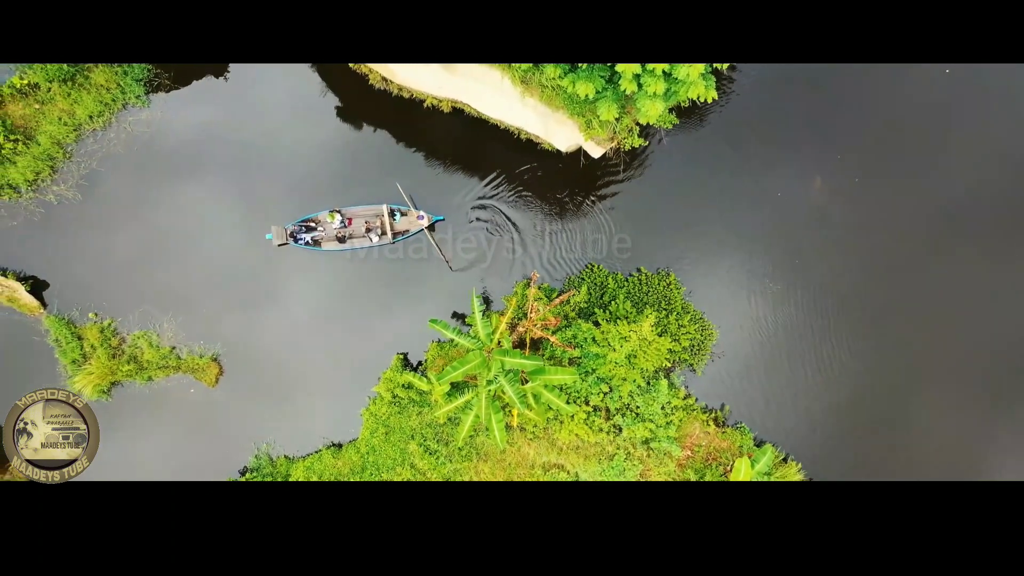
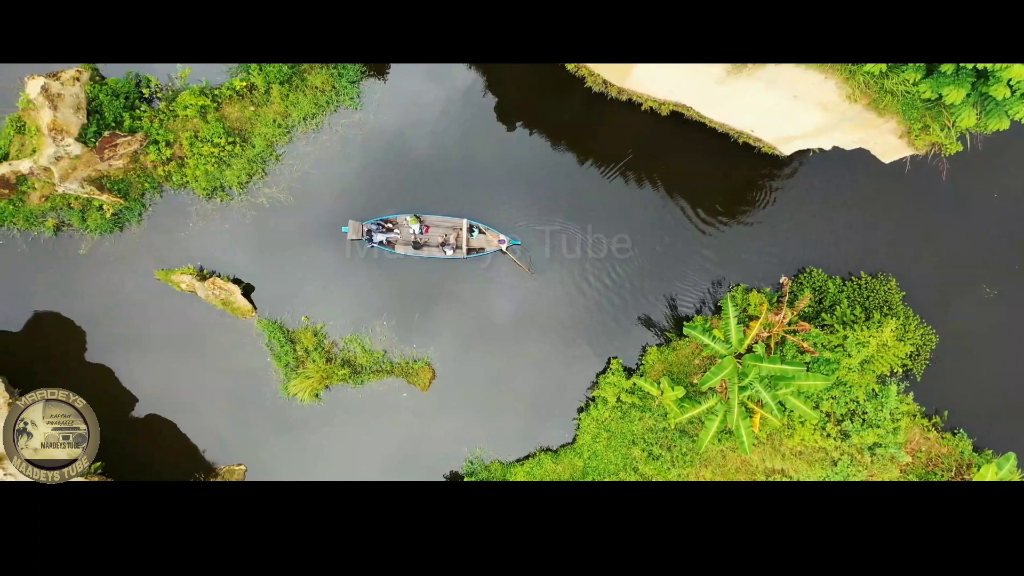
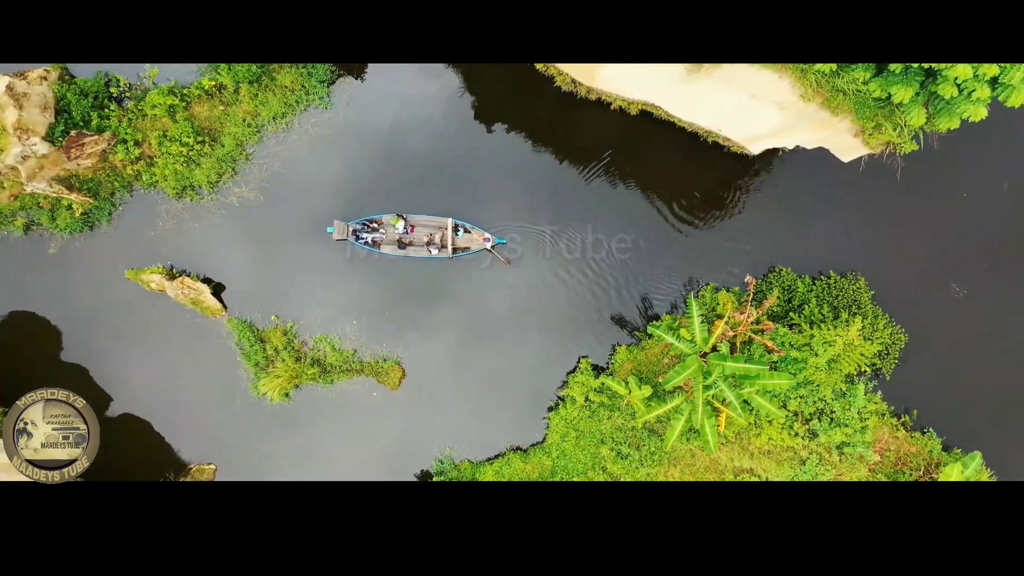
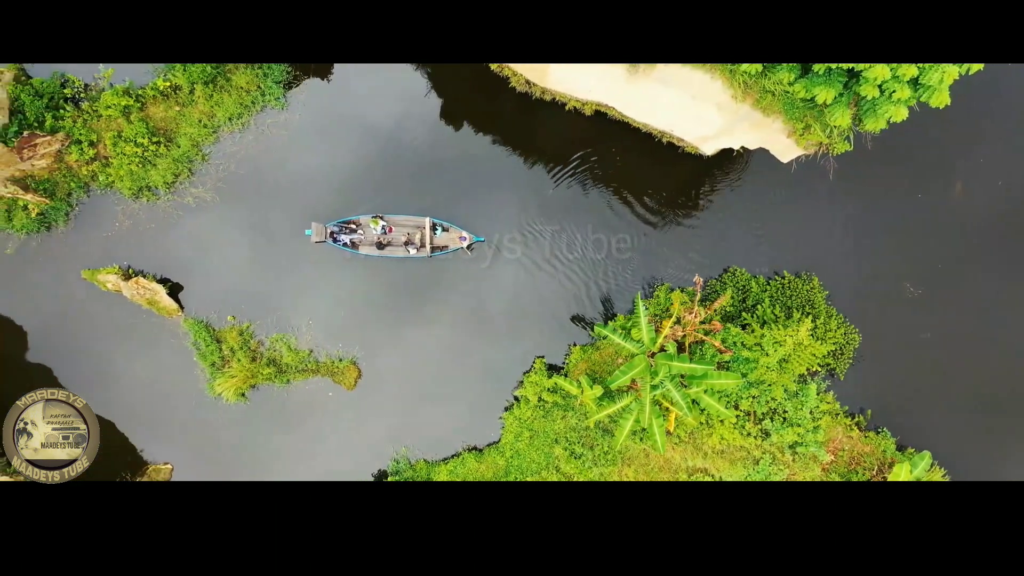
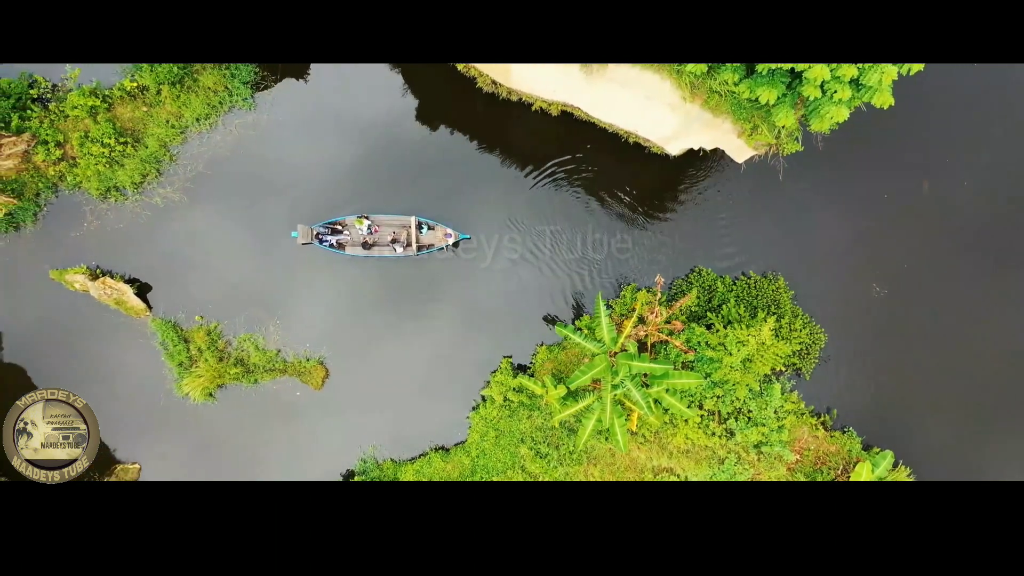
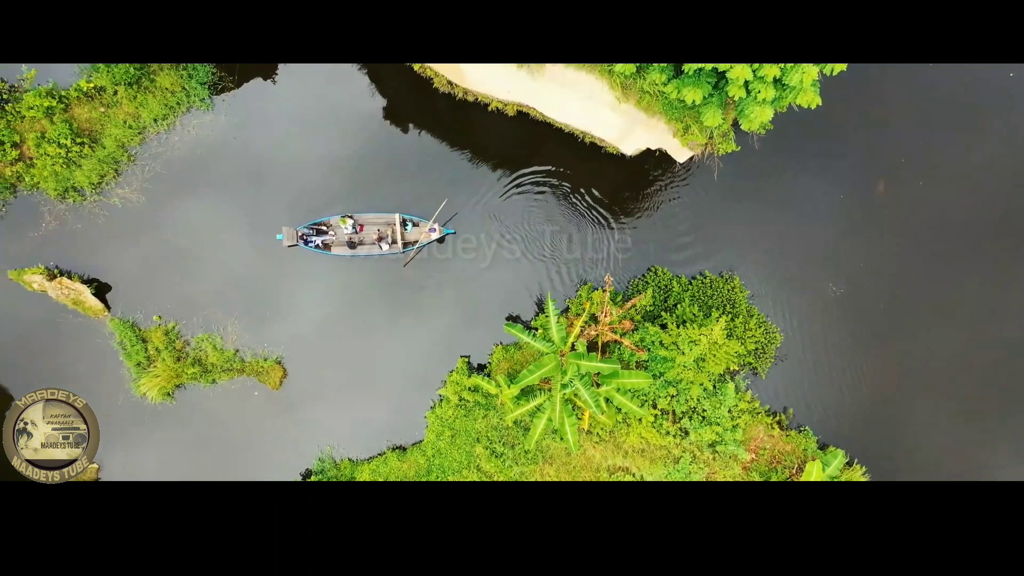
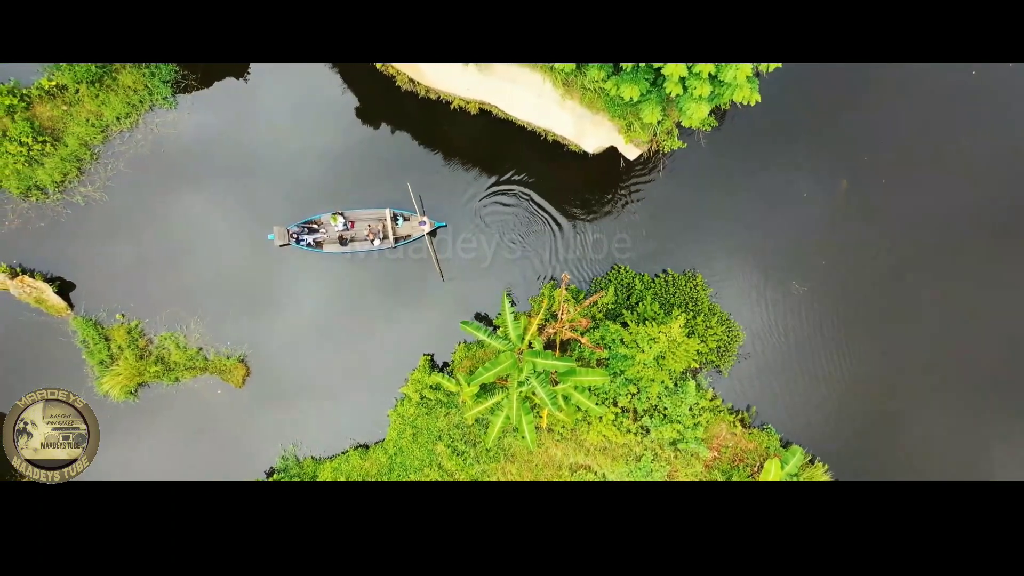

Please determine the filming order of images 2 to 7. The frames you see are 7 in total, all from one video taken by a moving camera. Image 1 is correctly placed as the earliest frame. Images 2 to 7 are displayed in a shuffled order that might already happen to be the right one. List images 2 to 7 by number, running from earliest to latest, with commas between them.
7, 6, 5, 4, 3, 2
